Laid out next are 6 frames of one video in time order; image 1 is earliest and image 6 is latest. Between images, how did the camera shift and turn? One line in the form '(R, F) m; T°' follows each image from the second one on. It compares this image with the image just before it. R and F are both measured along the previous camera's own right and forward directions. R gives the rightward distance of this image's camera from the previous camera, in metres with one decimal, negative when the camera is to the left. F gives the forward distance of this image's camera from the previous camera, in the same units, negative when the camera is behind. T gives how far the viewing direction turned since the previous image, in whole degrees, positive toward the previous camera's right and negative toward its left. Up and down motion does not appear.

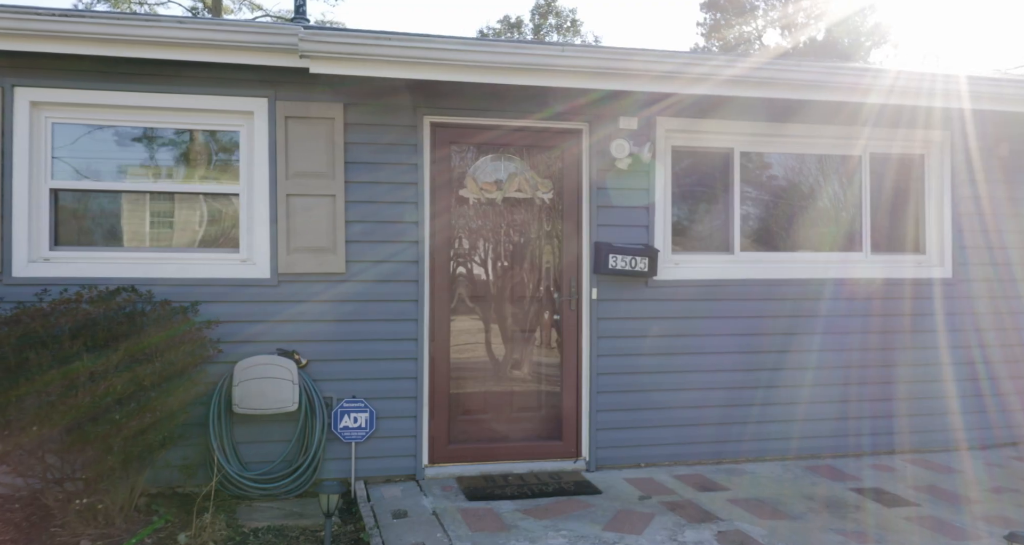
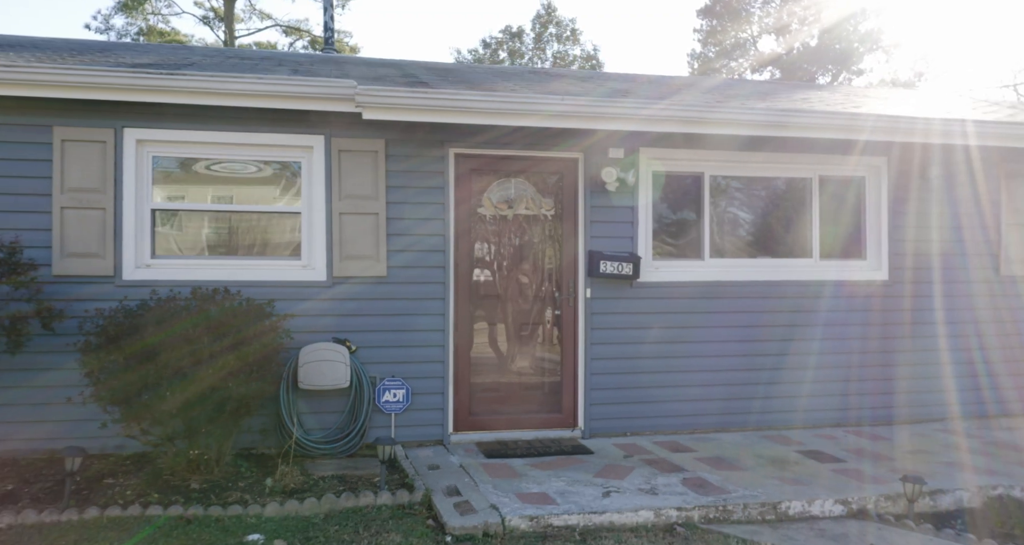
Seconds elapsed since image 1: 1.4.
(-0.1, -0.9) m; 0°
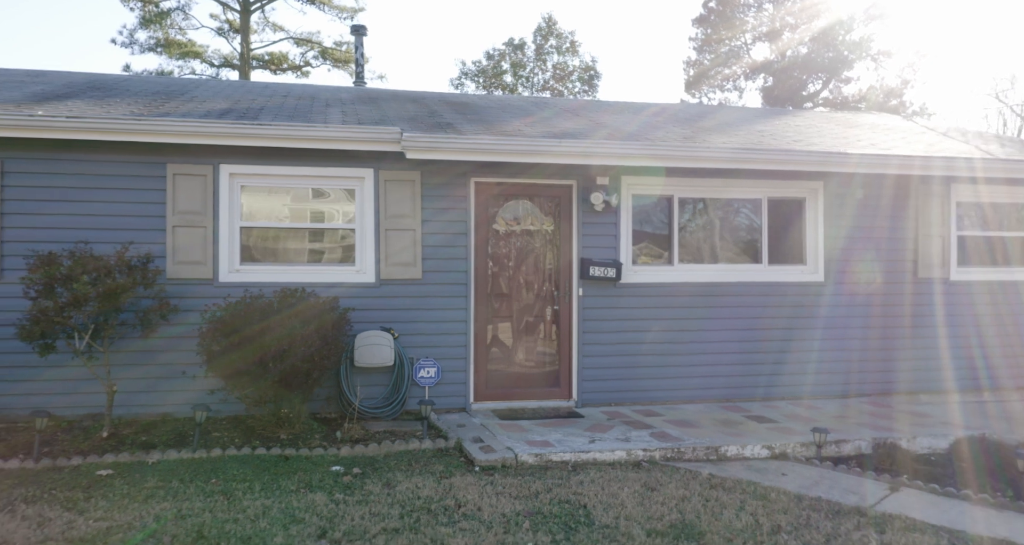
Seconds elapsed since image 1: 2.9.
(-0.1, -1.3) m; 0°
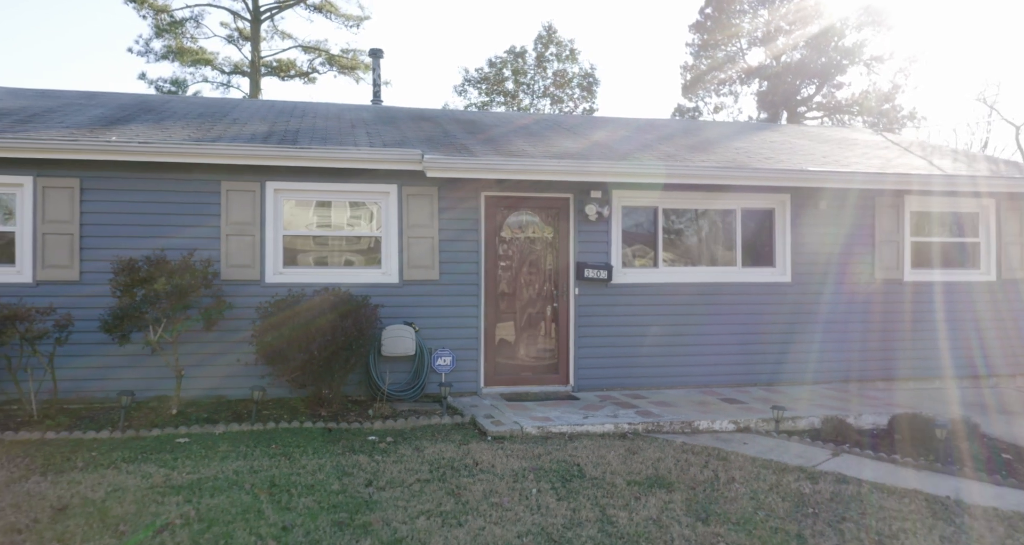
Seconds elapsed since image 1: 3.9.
(0.0, -0.9) m; 0°
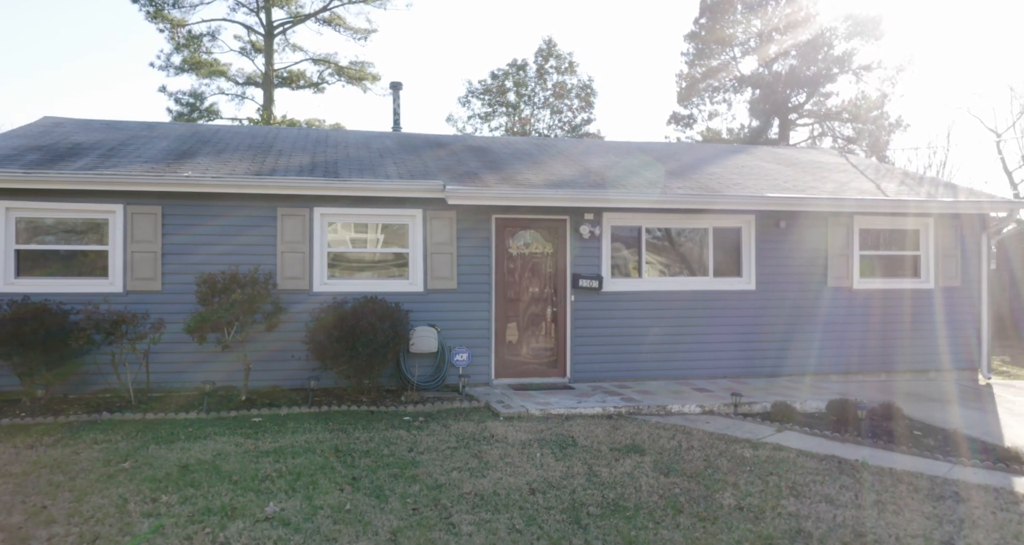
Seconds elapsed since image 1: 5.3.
(-0.1, -1.4) m; 0°
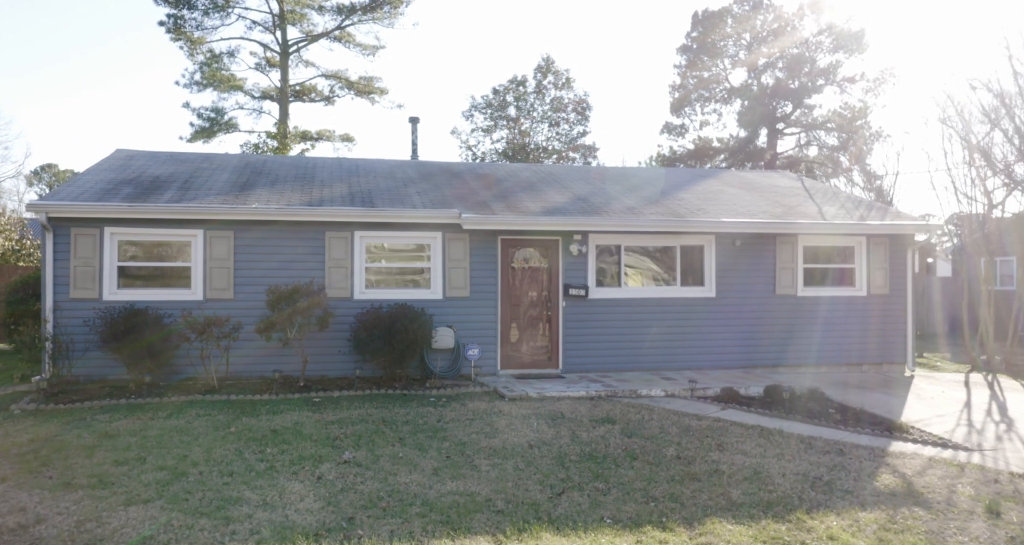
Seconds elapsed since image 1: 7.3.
(0.0, -2.0) m; 0°
